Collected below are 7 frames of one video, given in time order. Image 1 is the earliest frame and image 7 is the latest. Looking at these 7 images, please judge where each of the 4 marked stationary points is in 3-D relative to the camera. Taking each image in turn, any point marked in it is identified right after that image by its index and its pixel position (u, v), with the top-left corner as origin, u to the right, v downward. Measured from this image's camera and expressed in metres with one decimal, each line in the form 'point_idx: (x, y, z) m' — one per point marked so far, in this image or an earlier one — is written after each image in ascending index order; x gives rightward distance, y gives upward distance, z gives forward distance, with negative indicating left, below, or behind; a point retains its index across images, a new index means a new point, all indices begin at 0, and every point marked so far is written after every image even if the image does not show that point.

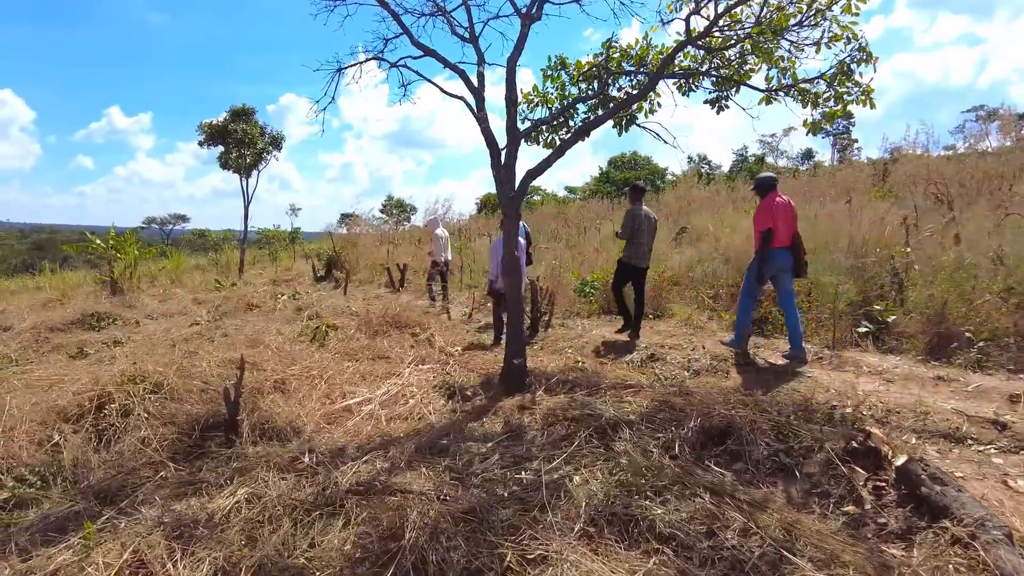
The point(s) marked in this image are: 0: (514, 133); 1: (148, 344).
0: (0.0, +1.0, +4.1) m
1: (-3.9, -0.6, +7.1) m
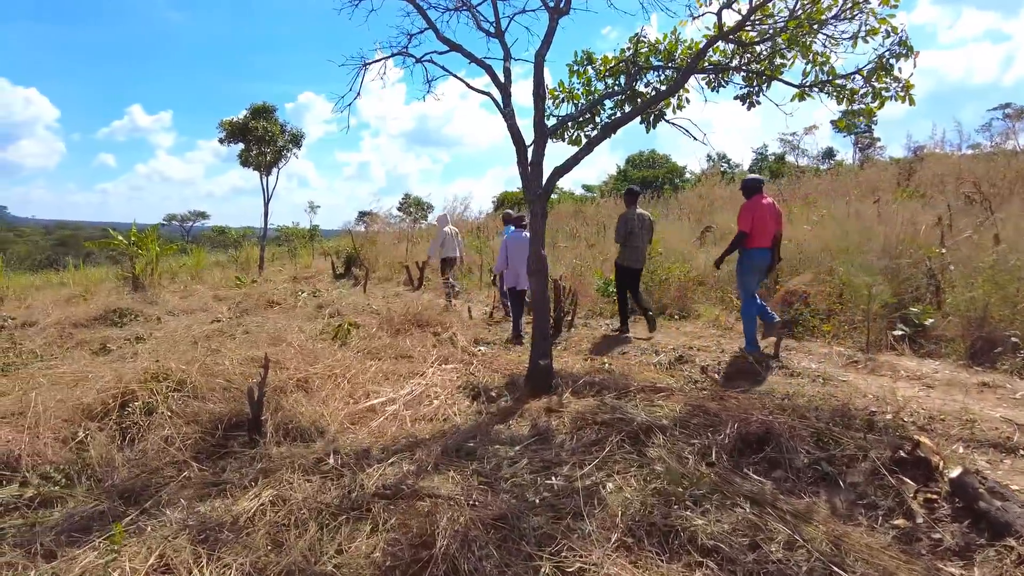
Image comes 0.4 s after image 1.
0: (+0.2, +1.0, +4.0) m
1: (-3.6, -0.6, +7.1) m
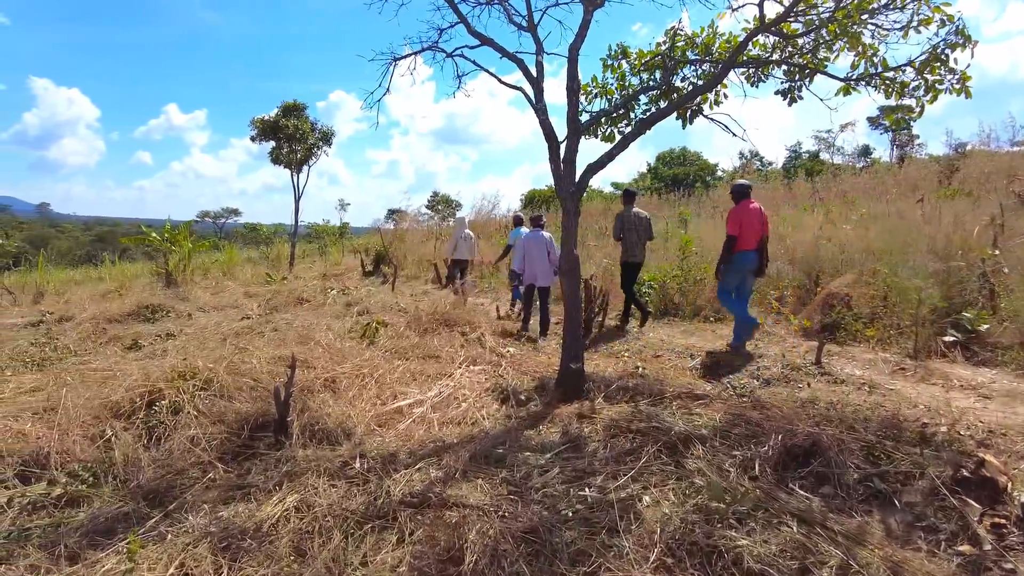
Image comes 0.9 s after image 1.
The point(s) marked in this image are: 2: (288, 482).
0: (+0.4, +1.0, +3.9) m
1: (-3.3, -0.5, +7.2) m
2: (-1.0, -0.9, +3.0) m
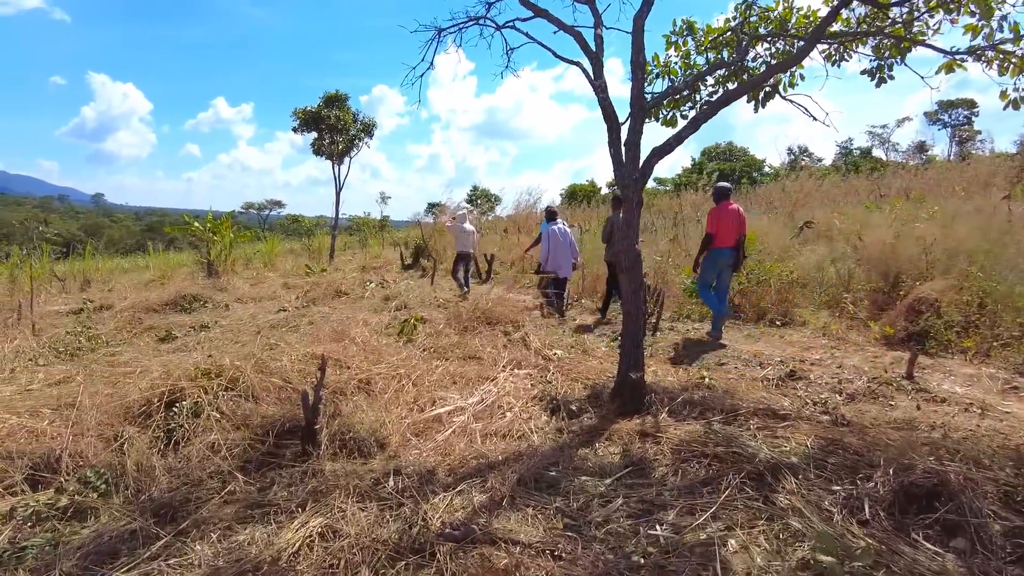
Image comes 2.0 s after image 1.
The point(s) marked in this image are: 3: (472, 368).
0: (+0.7, +1.0, +3.5) m
1: (-2.9, -0.5, +6.9) m
2: (-0.8, -0.8, +2.6) m
3: (-0.3, -0.5, +4.5) m
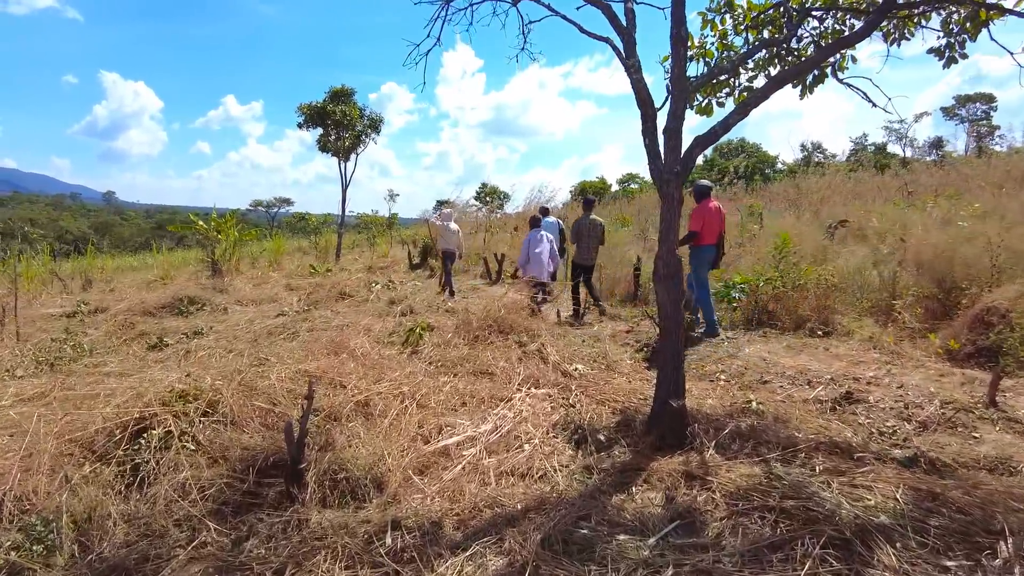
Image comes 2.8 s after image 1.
0: (+0.8, +0.9, +3.0) m
1: (-2.8, -0.5, +6.5) m
2: (-0.7, -0.9, +2.2) m
3: (-0.2, -0.6, +4.0) m
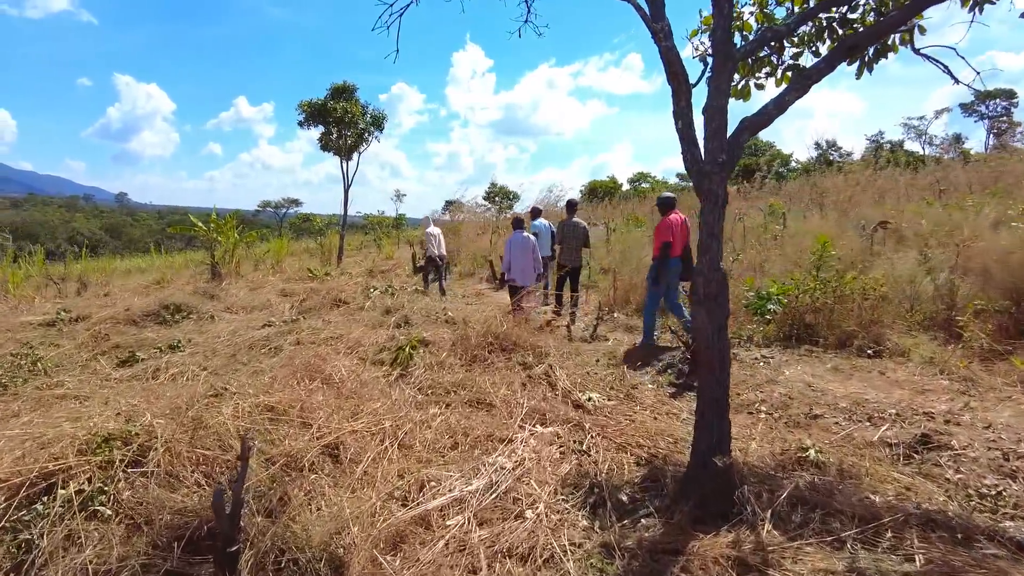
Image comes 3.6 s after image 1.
0: (+0.7, +0.8, +2.3) m
1: (-2.7, -0.6, +5.9) m
2: (-0.7, -1.0, +1.5) m
3: (-0.2, -0.7, +3.4) m
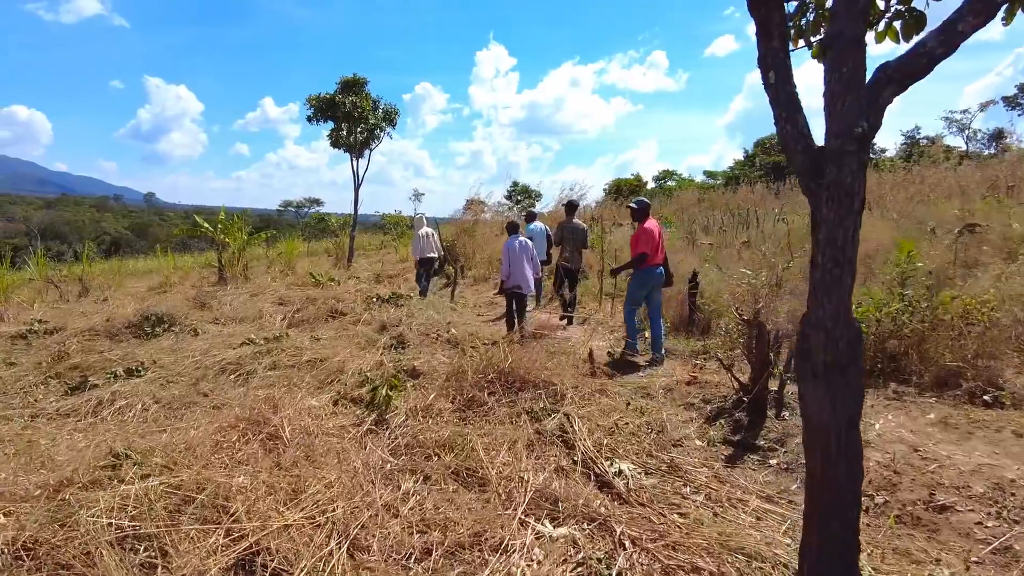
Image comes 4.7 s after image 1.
0: (+0.7, +0.7, +1.4) m
1: (-2.6, -0.7, +5.0) m
2: (-0.8, -1.1, +0.6) m
3: (-0.2, -0.8, +2.4) m
